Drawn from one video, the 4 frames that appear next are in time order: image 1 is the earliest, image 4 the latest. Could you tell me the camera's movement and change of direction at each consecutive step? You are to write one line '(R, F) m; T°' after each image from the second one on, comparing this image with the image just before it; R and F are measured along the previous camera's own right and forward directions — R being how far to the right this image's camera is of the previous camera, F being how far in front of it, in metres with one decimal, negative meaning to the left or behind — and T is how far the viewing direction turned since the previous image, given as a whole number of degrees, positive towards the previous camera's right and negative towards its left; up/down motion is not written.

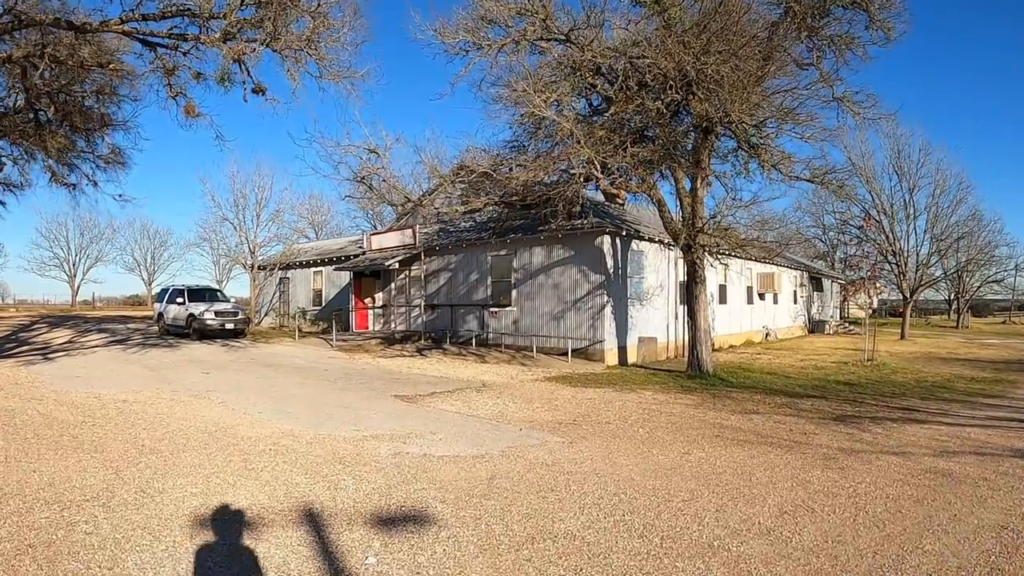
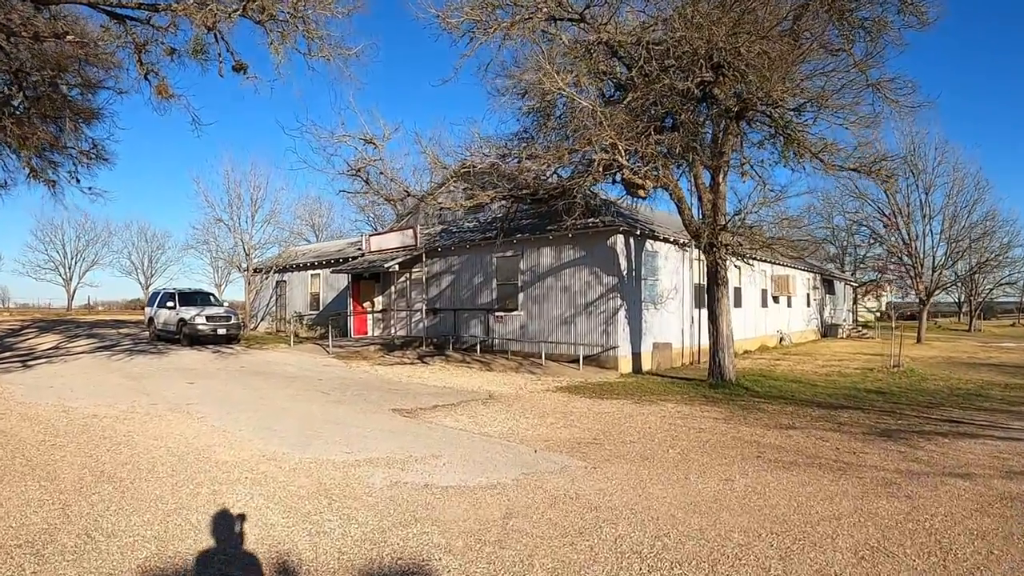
(-0.1, +1.0) m; 0°
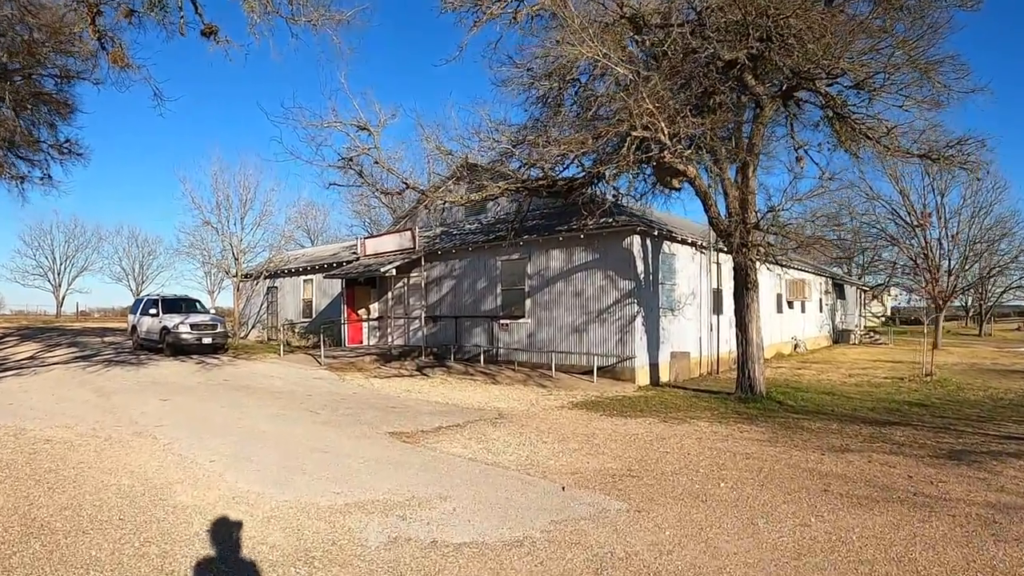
(-0.2, +1.2) m; 0°
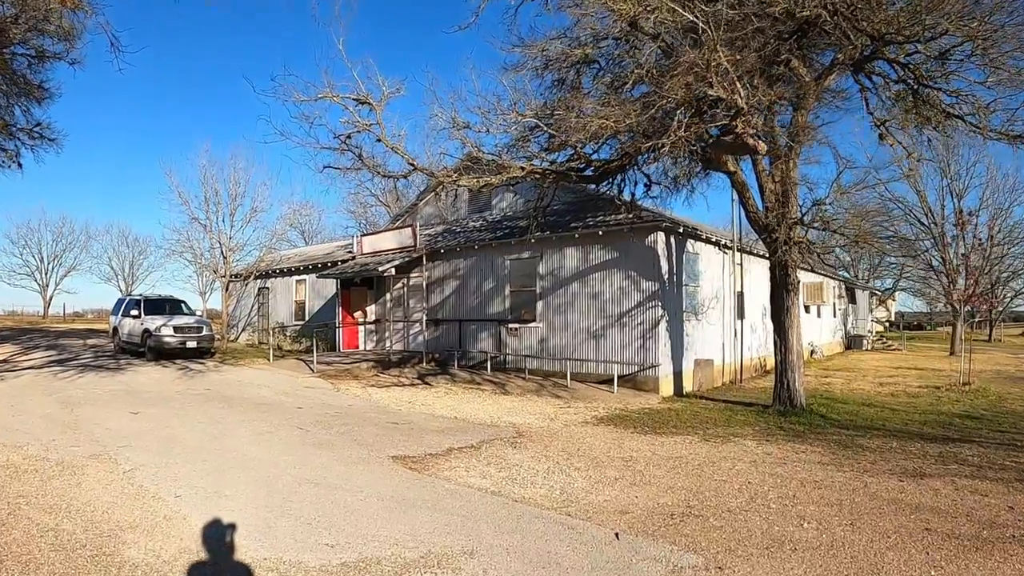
(-0.3, +1.2) m; 0°
